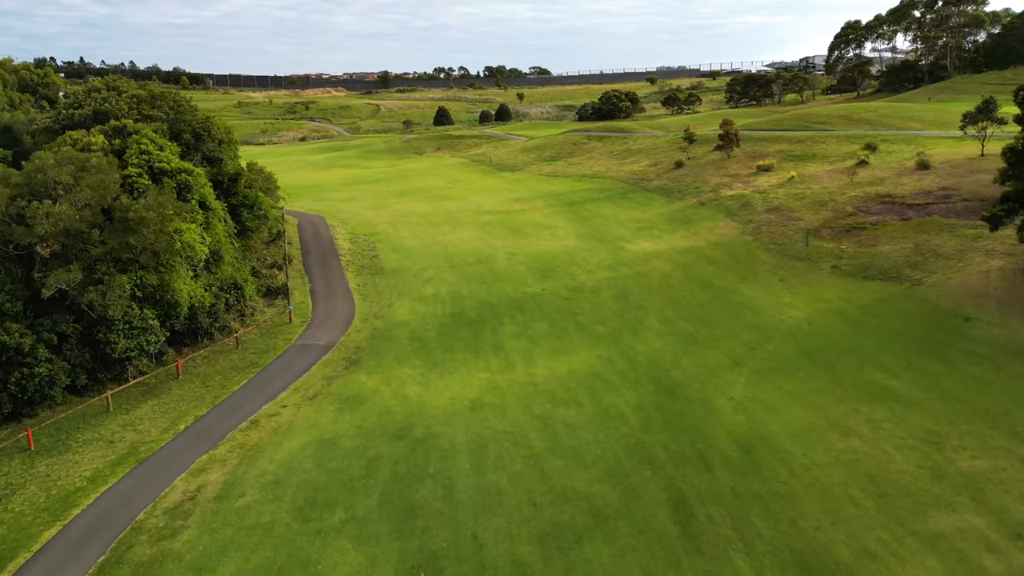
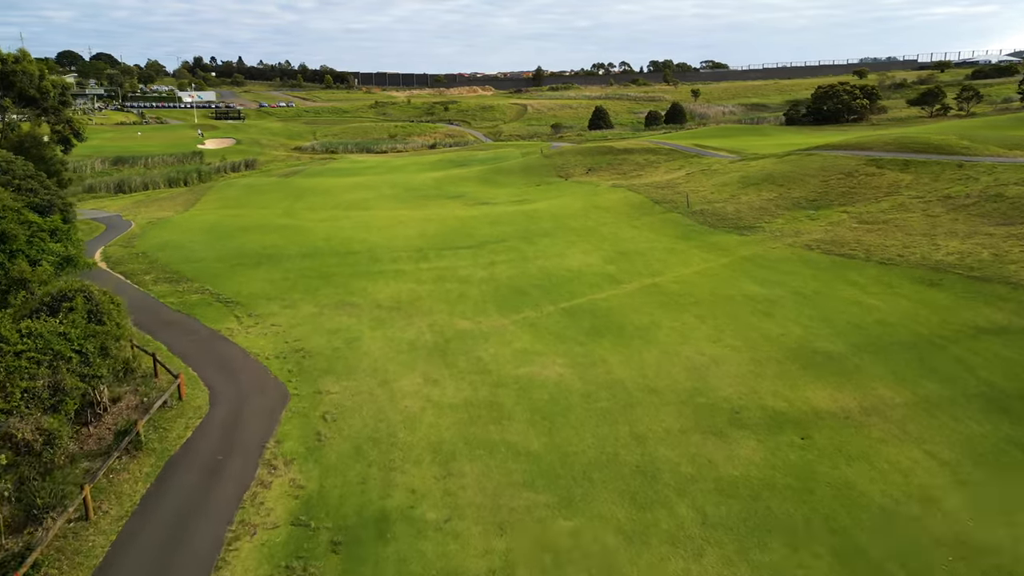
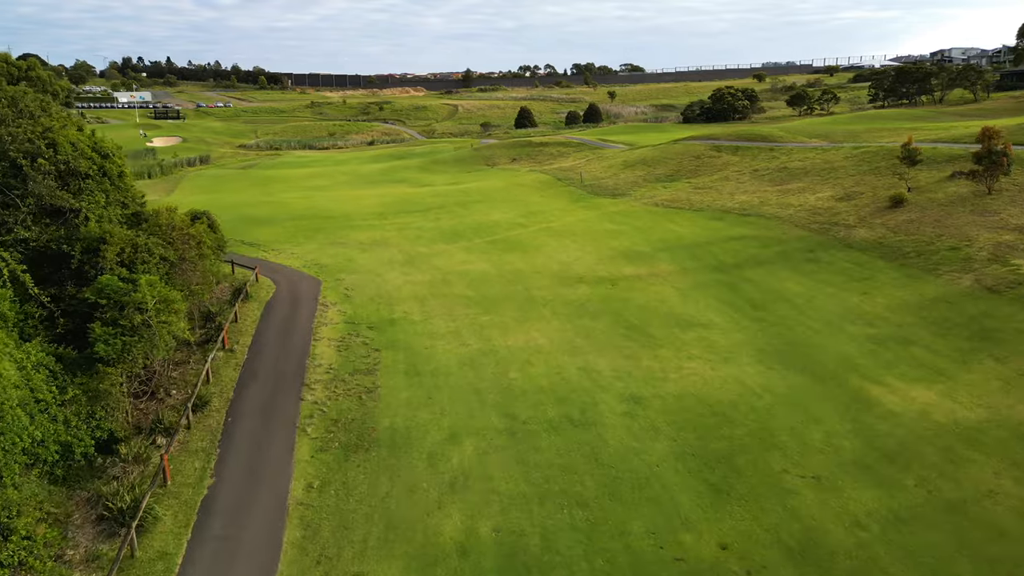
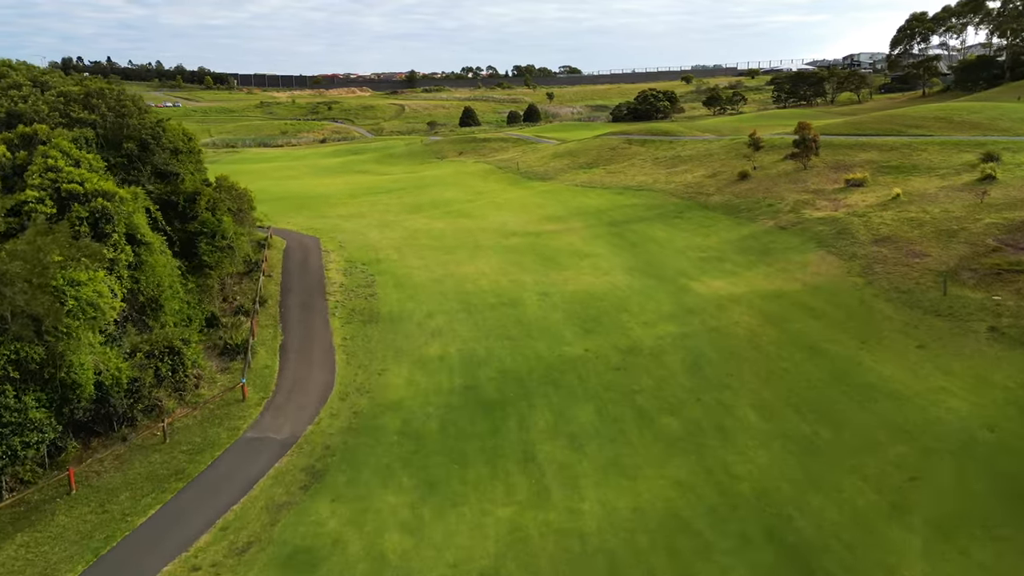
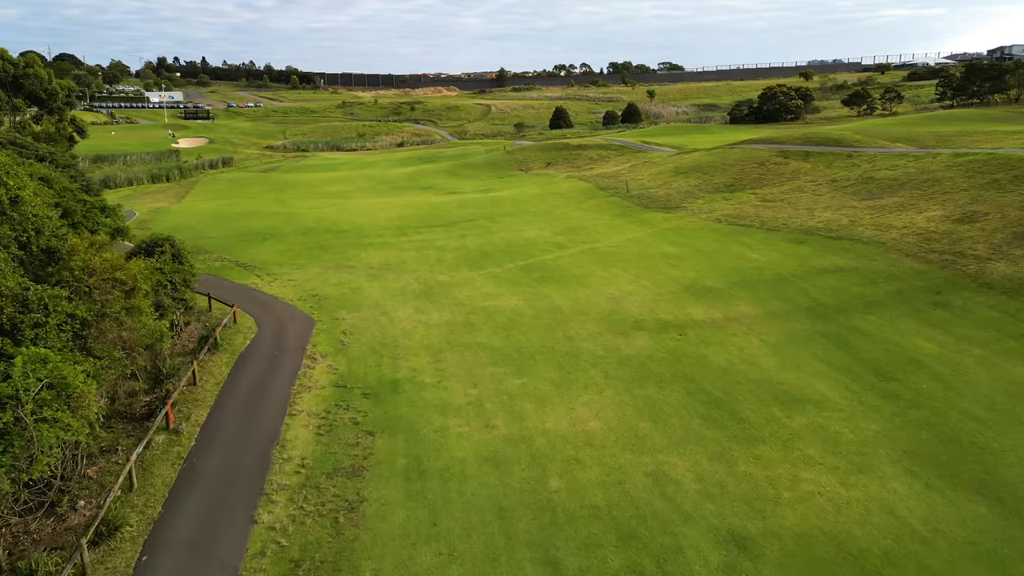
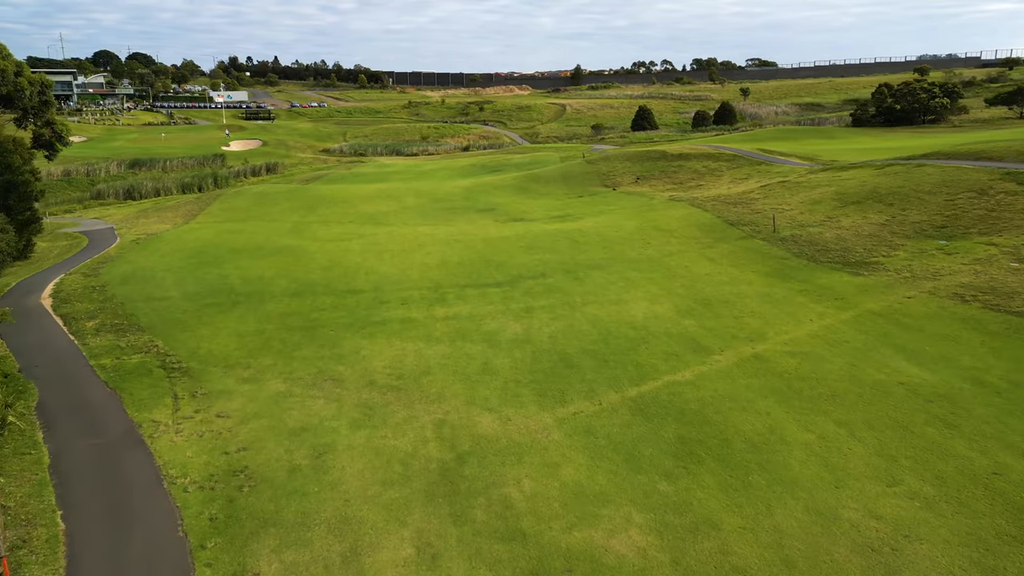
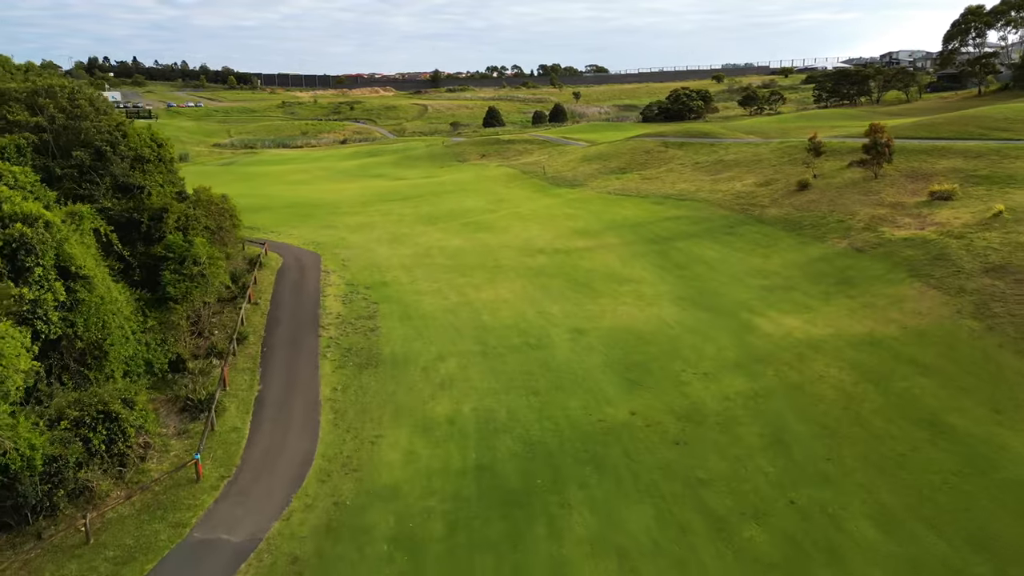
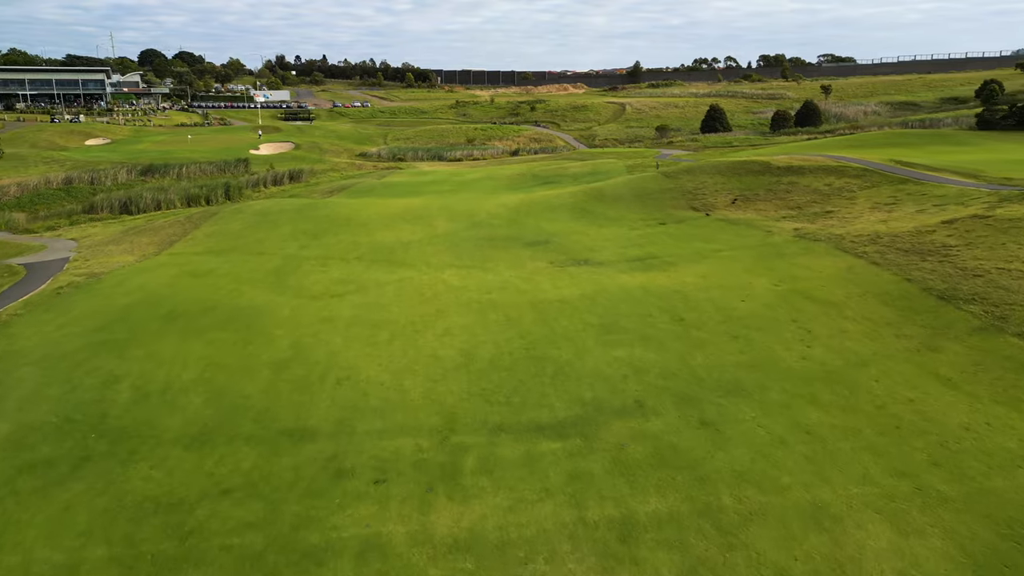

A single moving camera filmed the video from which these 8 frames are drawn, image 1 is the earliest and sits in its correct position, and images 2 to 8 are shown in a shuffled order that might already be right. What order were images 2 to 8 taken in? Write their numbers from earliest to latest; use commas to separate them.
4, 7, 3, 5, 2, 6, 8
